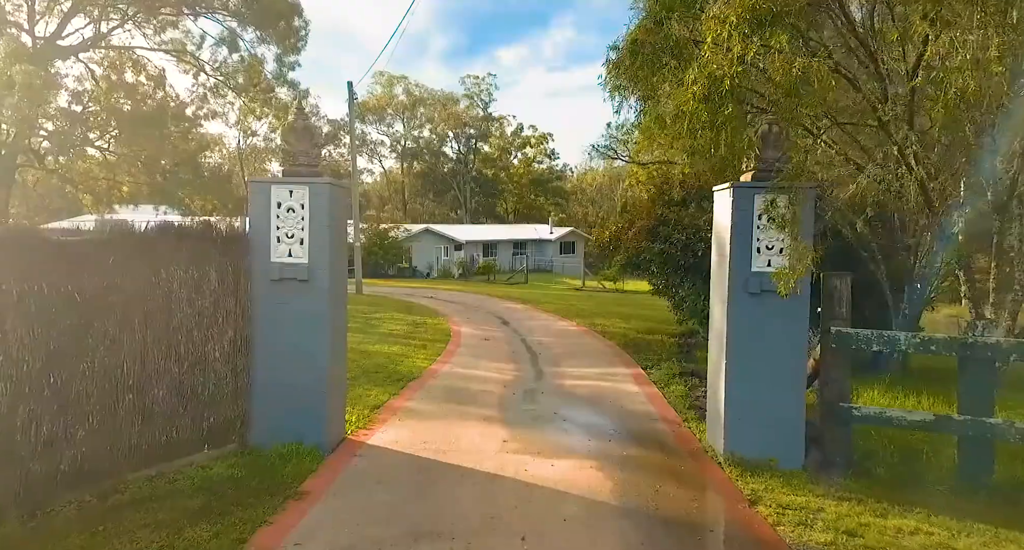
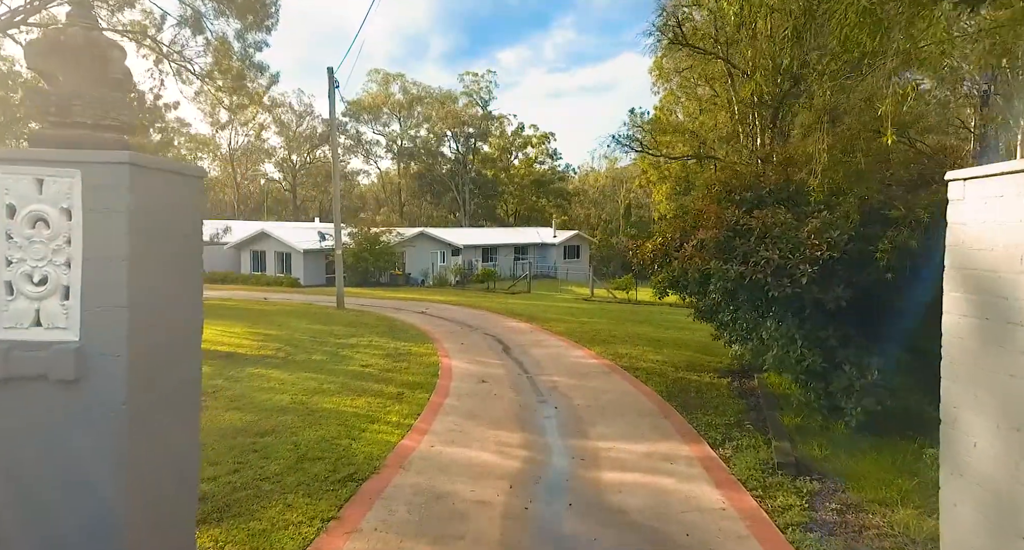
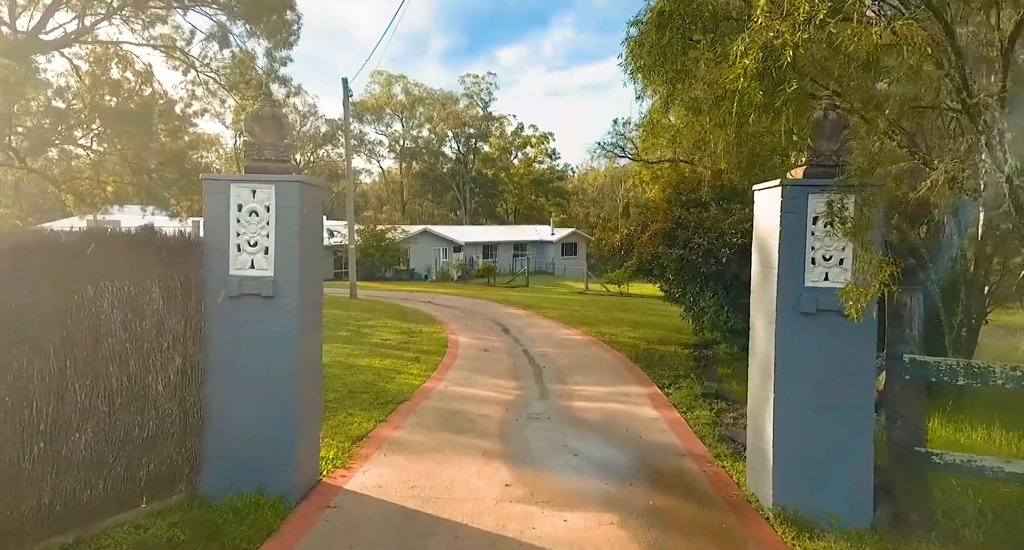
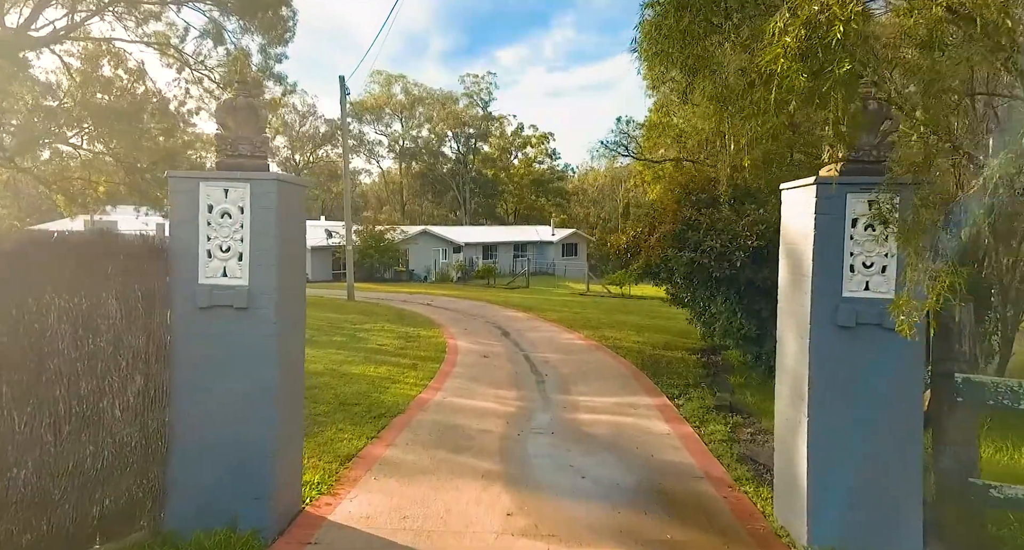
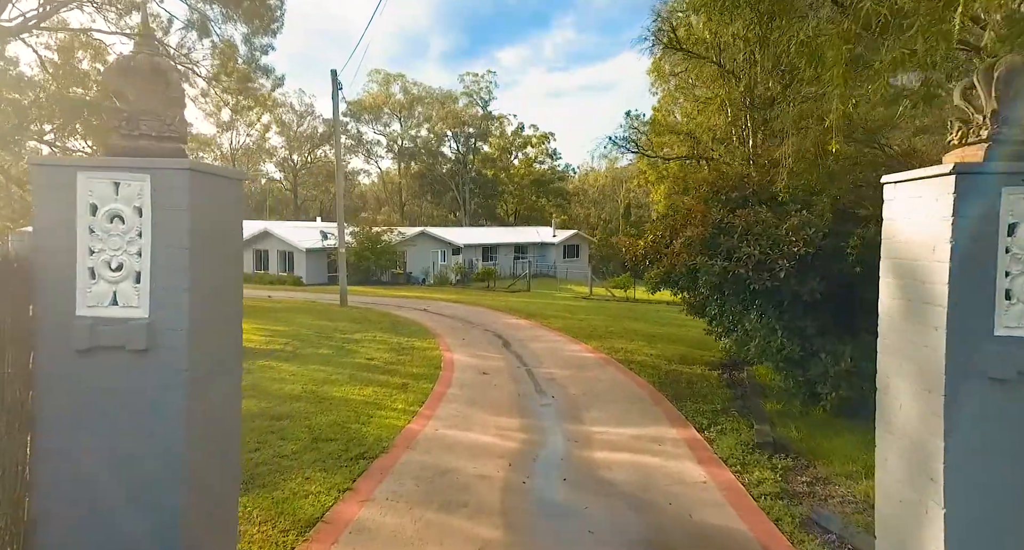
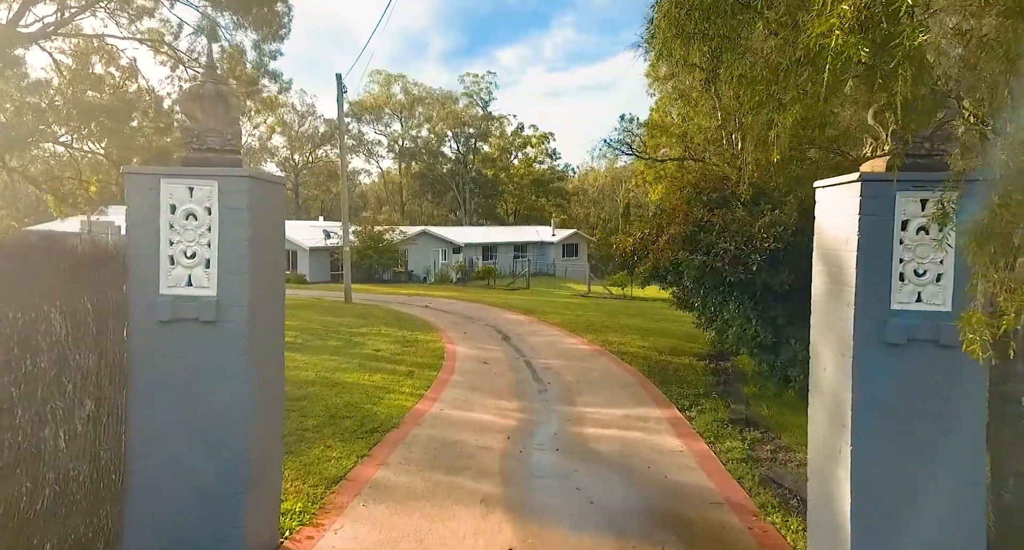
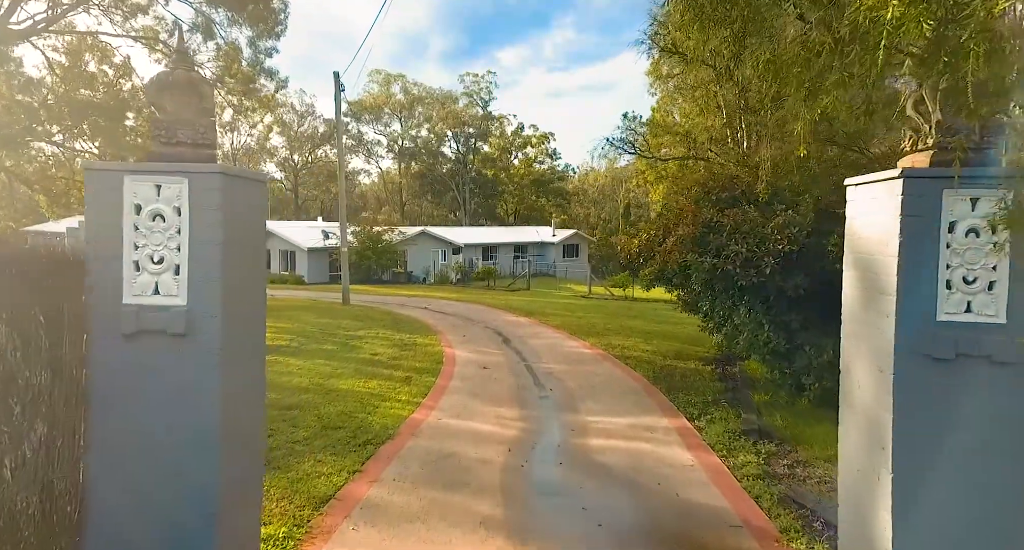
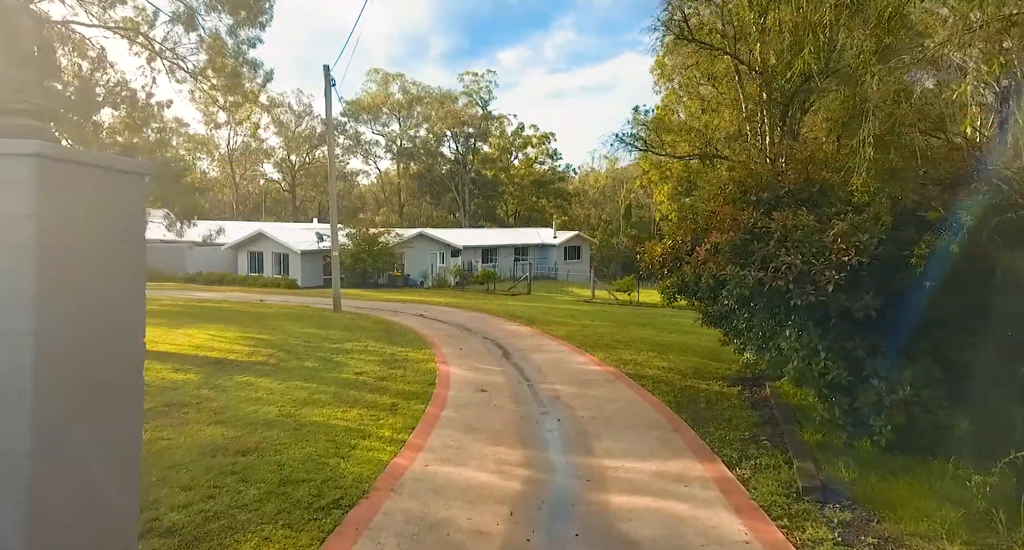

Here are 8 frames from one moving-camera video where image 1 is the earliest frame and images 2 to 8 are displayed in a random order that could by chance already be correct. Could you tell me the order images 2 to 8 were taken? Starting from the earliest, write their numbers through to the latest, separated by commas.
3, 4, 6, 7, 5, 2, 8
